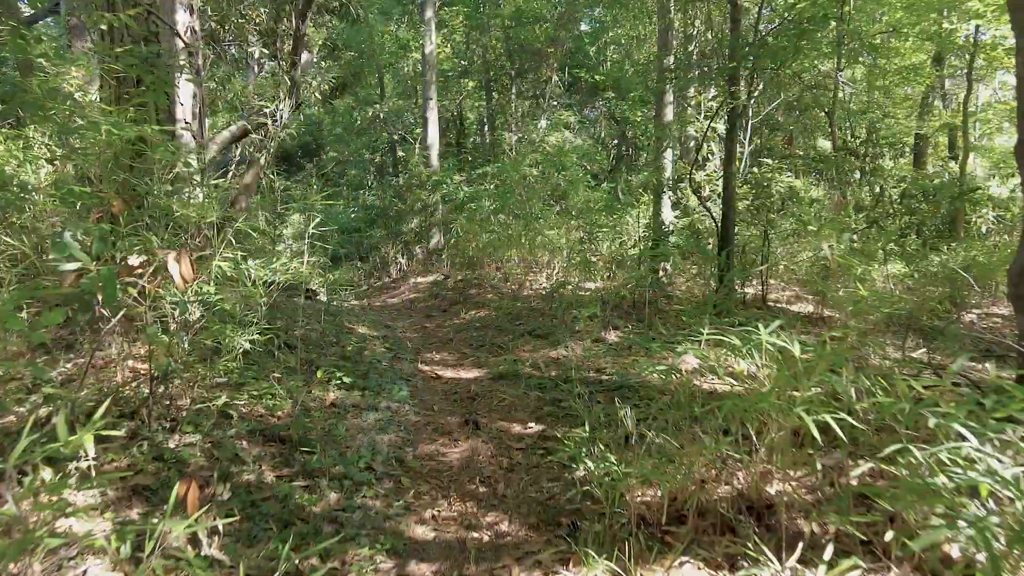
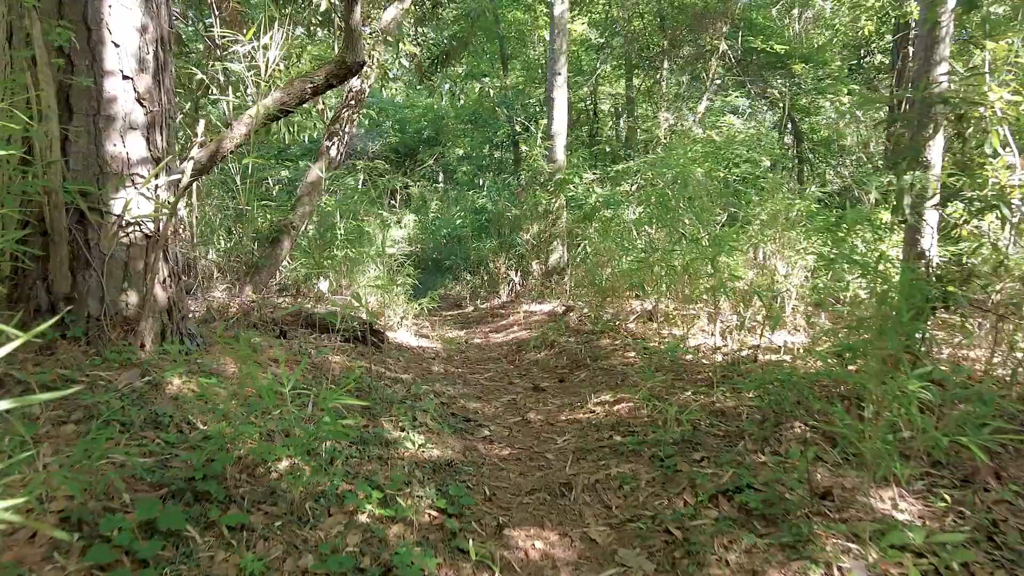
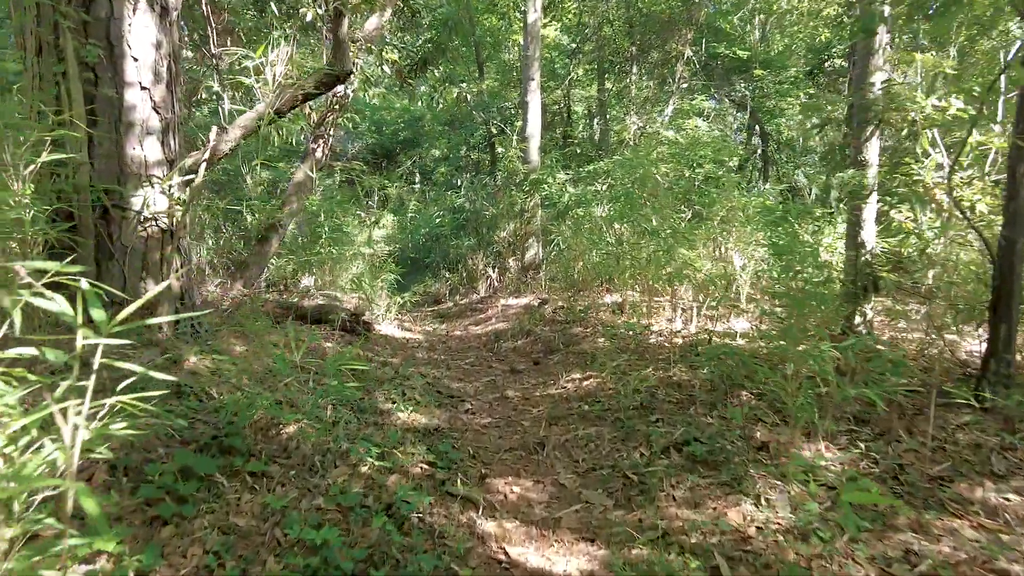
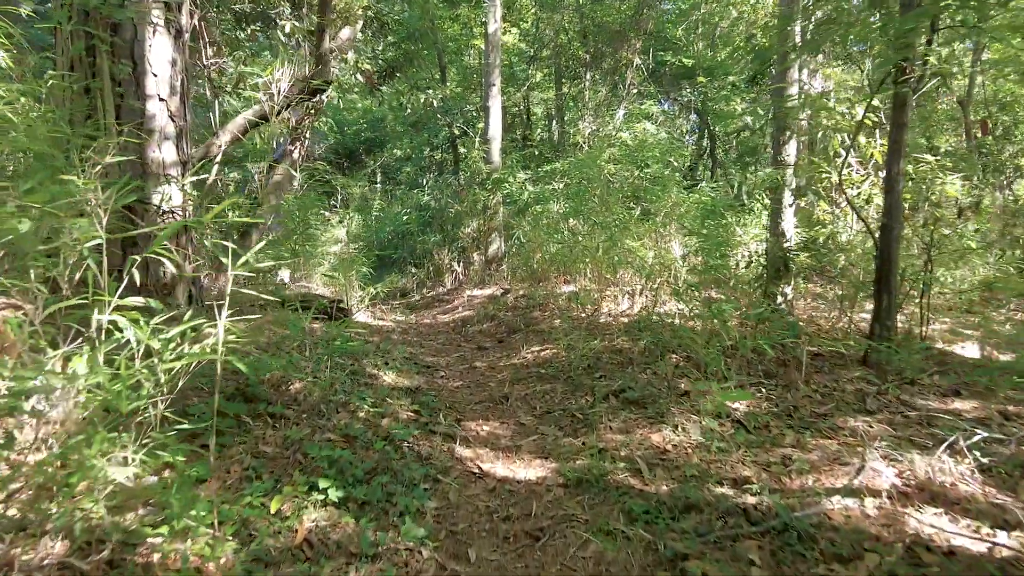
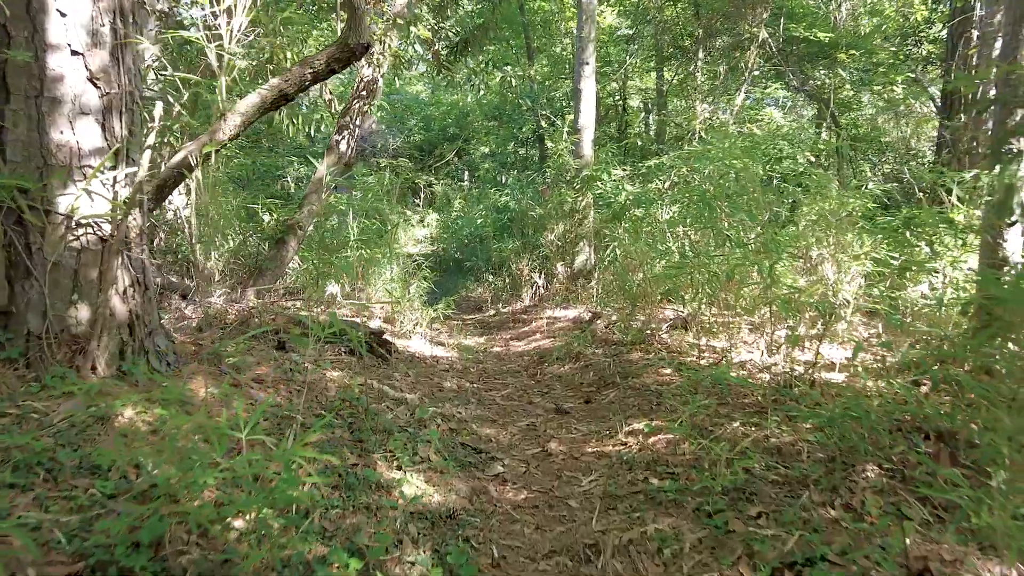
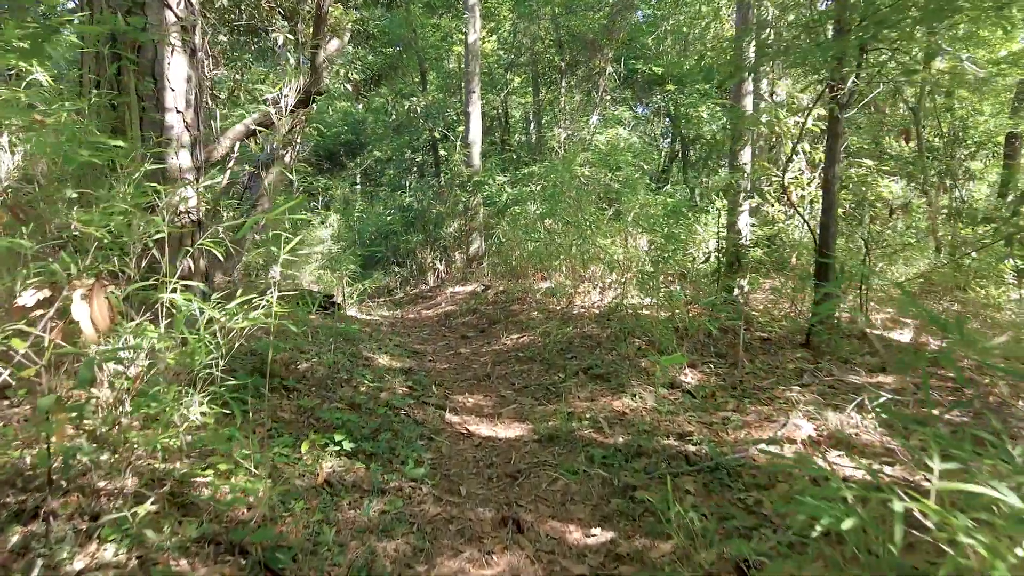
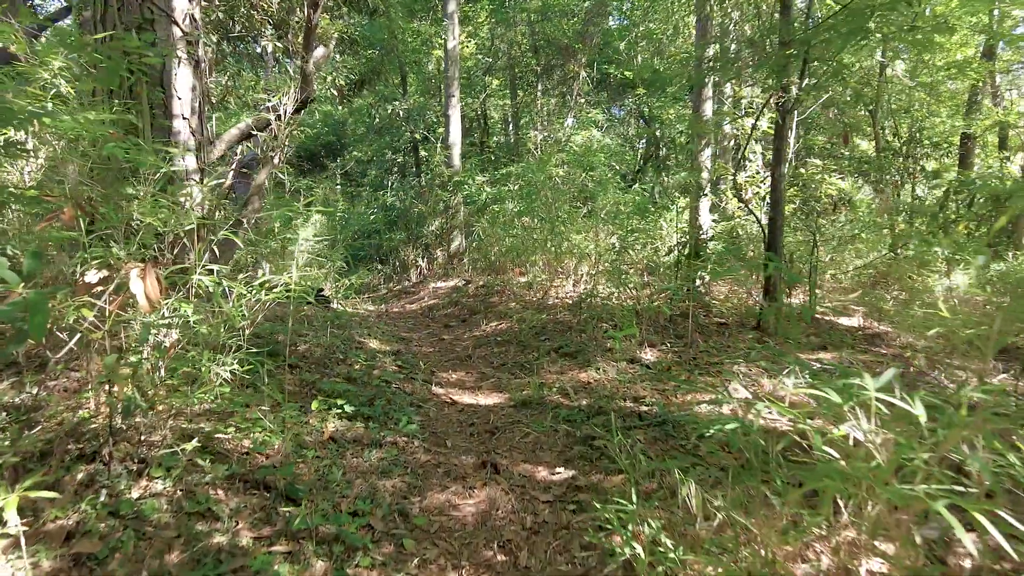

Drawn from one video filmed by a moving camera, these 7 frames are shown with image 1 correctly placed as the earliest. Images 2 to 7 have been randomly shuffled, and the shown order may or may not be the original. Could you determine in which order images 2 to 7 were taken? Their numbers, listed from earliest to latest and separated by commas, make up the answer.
7, 6, 4, 3, 2, 5
